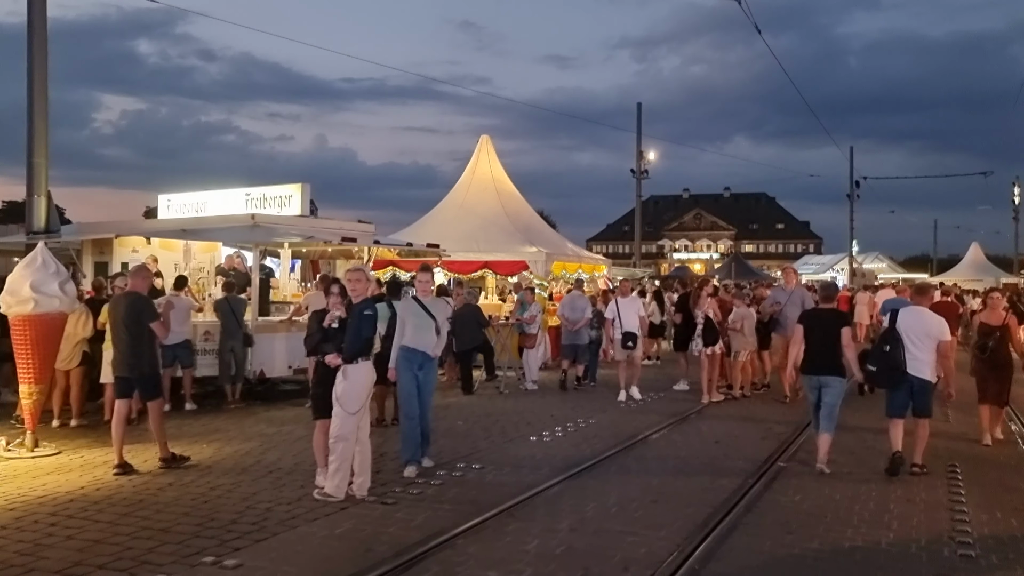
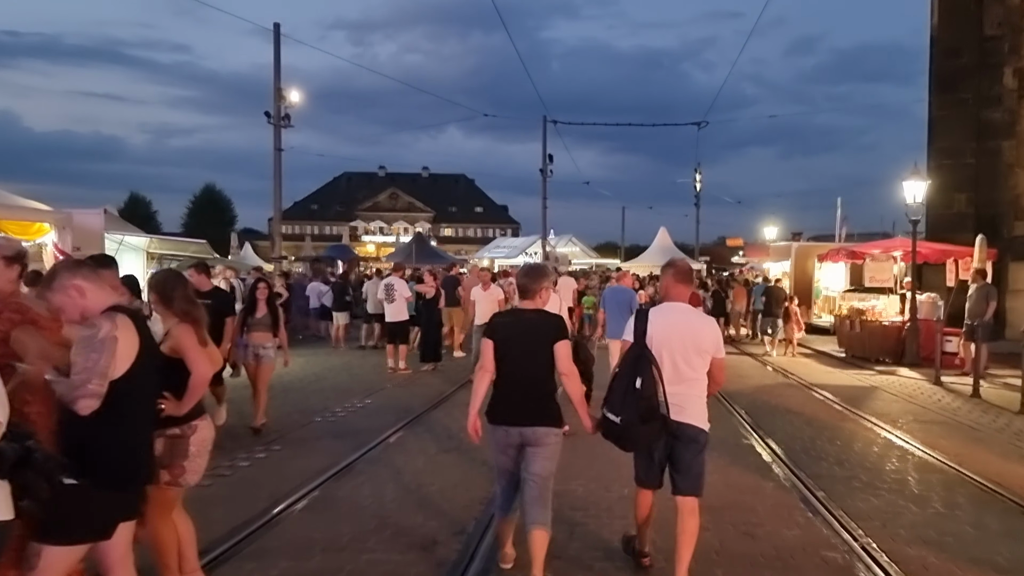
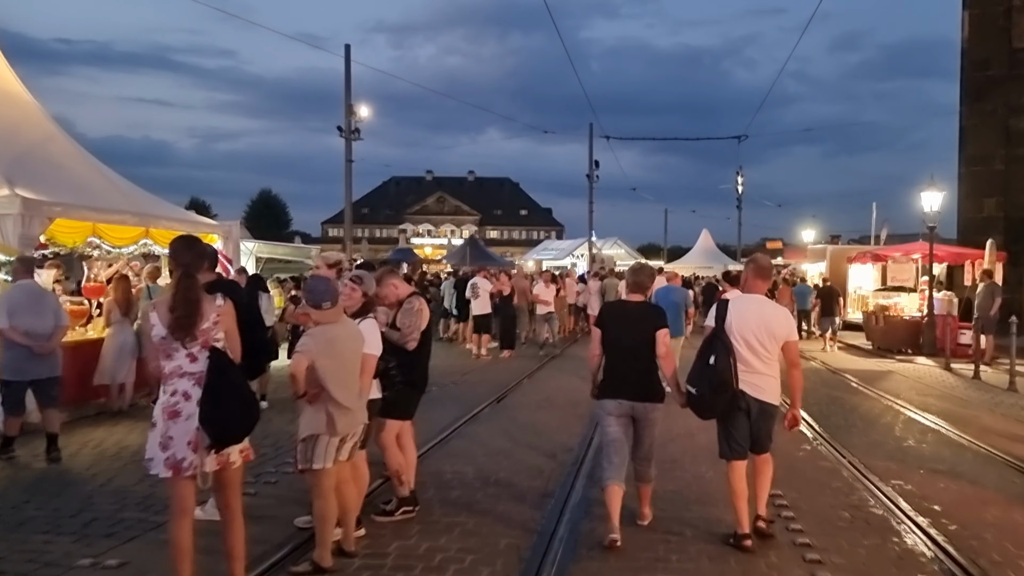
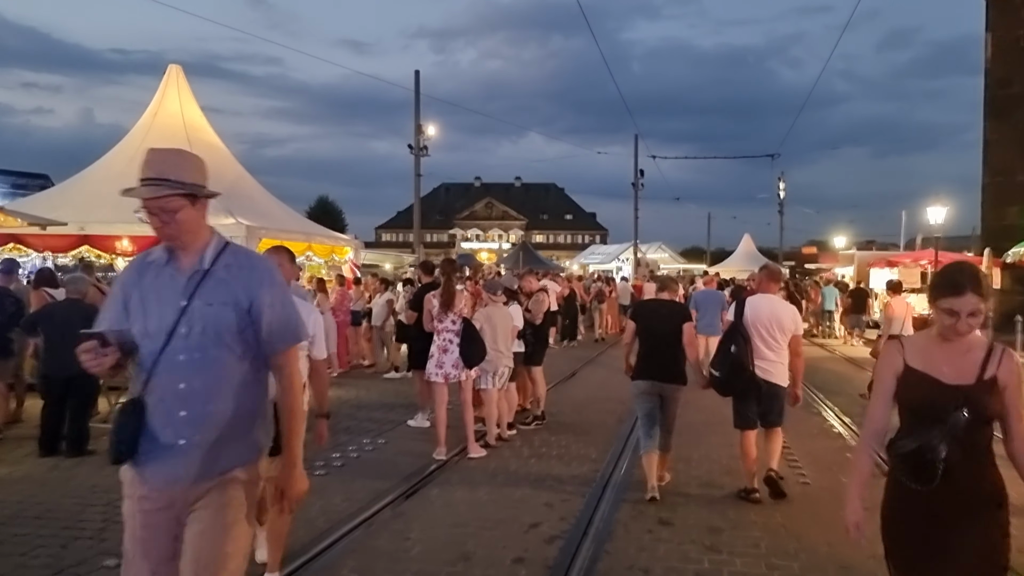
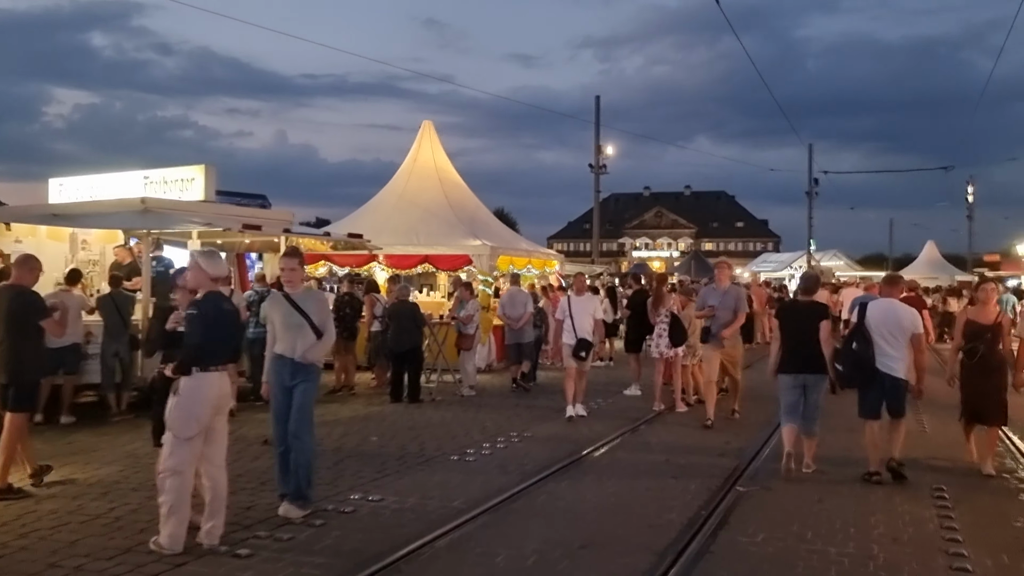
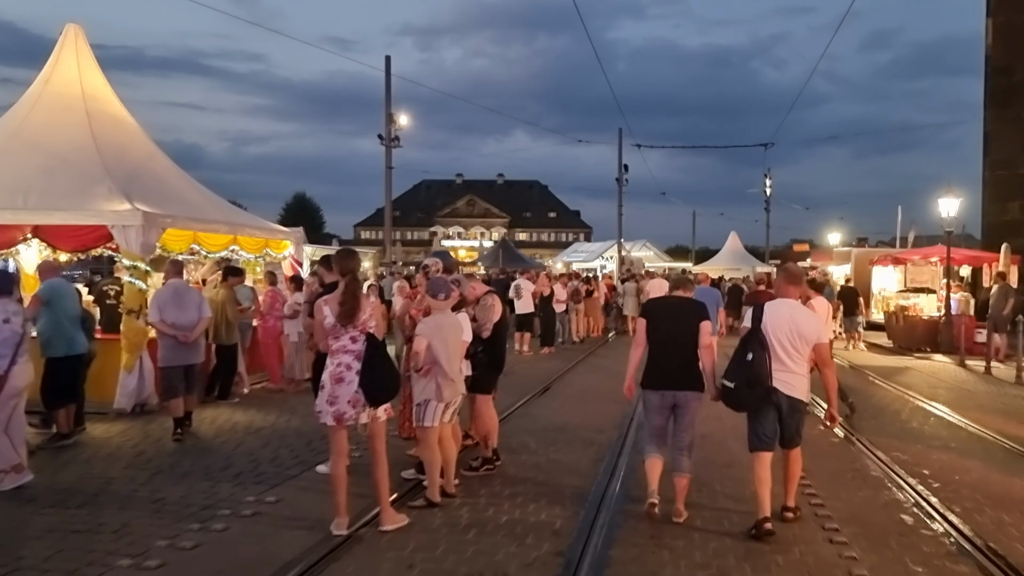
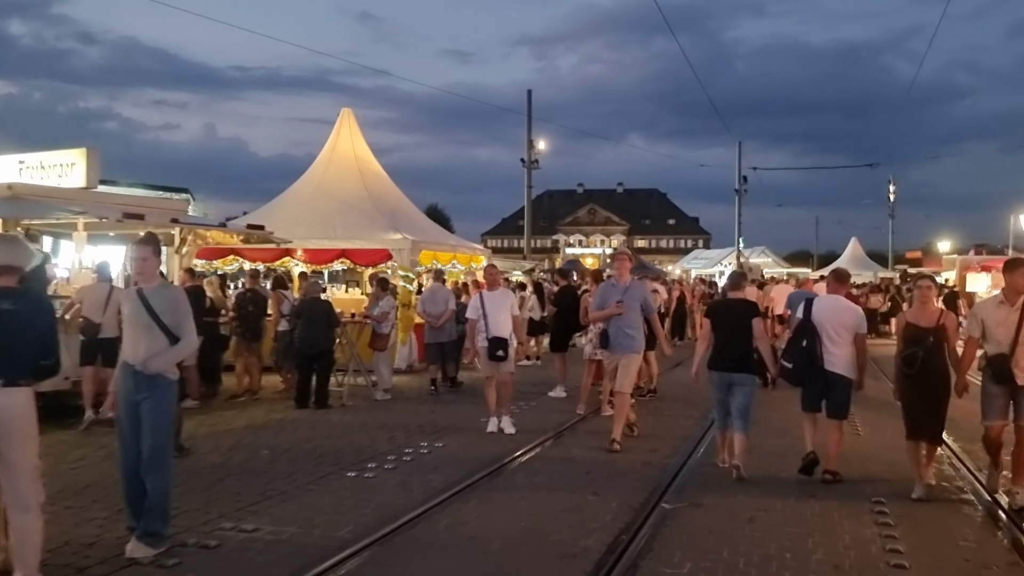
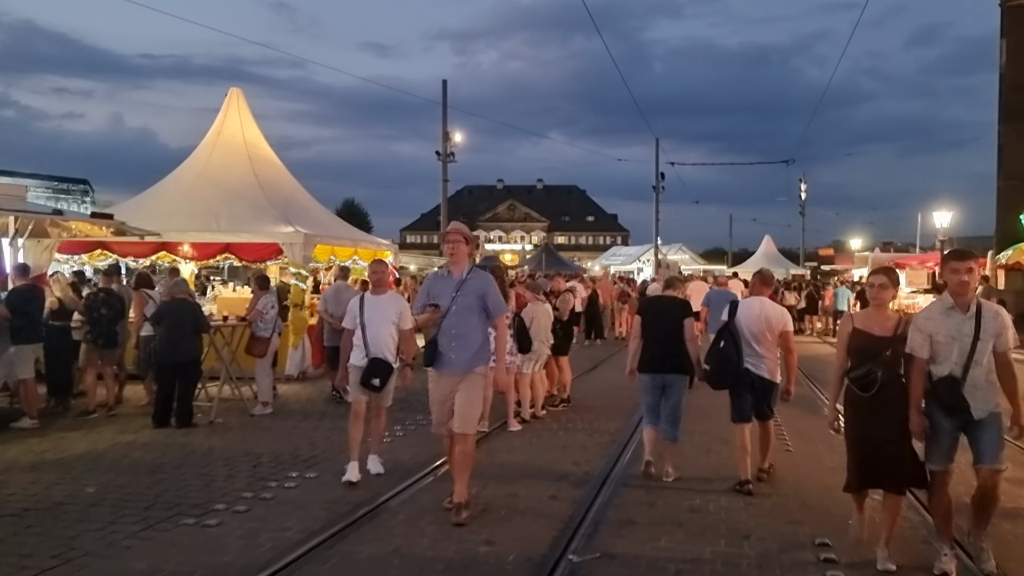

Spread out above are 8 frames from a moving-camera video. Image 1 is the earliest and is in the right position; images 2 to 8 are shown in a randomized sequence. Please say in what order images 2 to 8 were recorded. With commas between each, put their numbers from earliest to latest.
5, 7, 8, 4, 6, 3, 2
